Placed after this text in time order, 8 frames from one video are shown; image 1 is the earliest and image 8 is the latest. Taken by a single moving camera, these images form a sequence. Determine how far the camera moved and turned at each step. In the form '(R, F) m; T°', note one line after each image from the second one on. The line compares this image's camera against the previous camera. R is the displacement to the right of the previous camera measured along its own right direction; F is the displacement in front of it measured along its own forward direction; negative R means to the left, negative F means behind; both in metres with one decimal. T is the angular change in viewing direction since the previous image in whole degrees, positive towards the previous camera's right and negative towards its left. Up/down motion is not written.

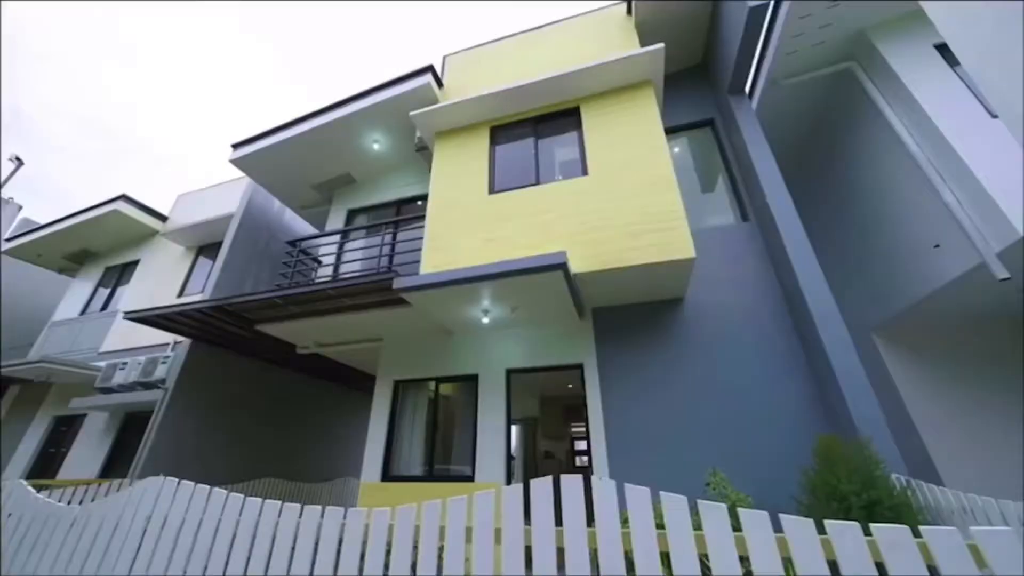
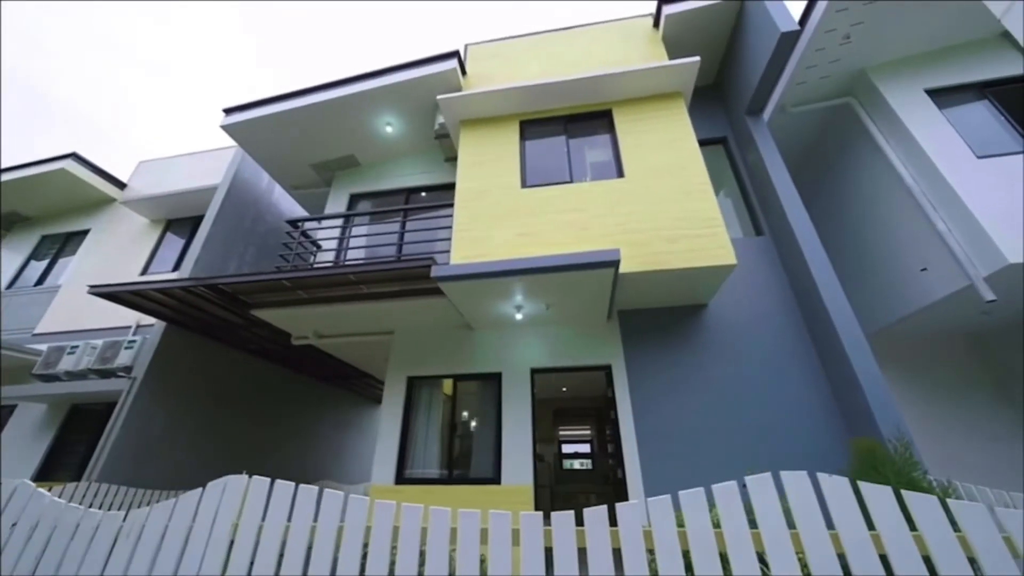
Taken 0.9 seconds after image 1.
(-1.0, +0.2) m; +7°
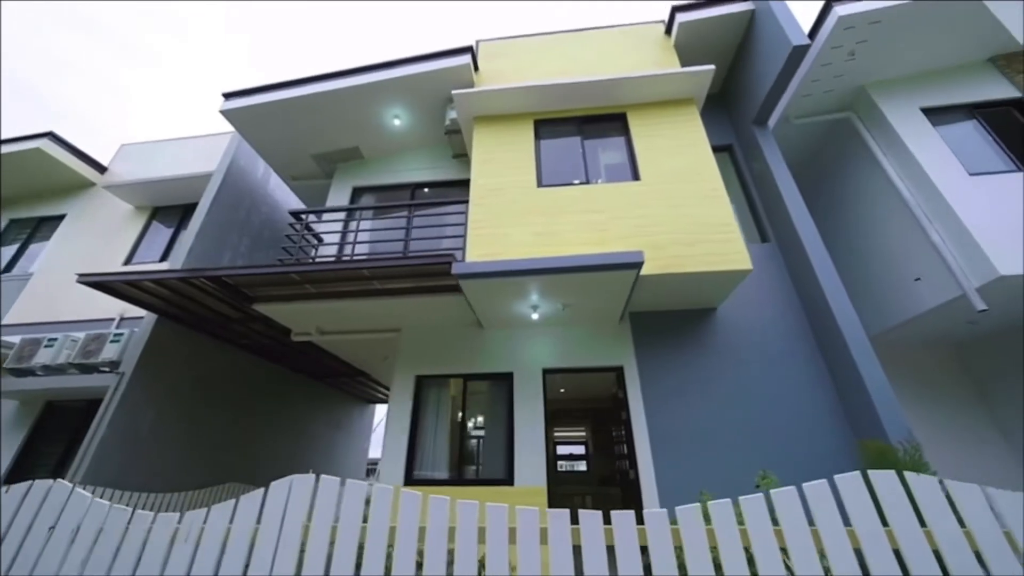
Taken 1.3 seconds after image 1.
(-0.5, +0.1) m; +3°
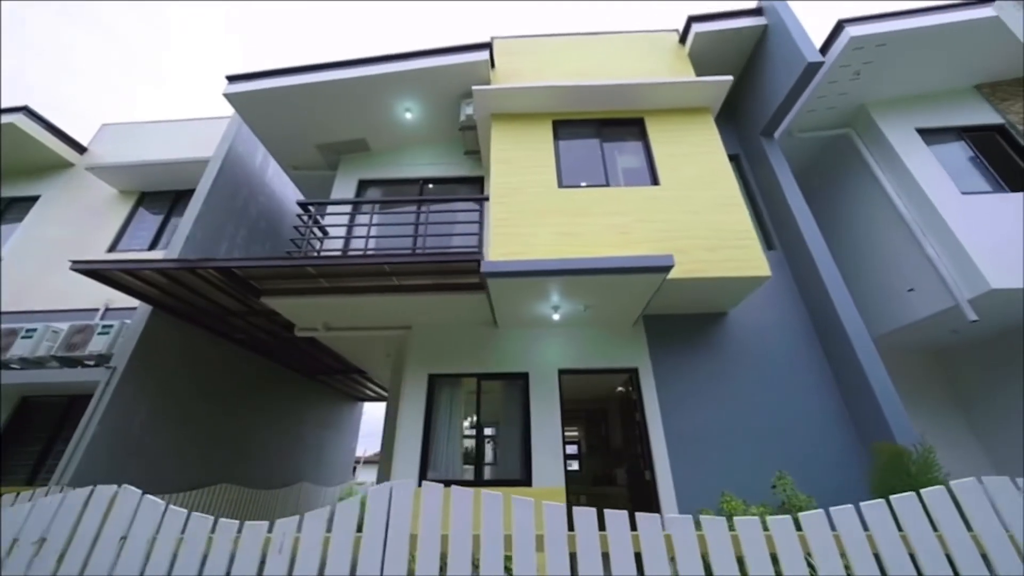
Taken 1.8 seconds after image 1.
(-0.5, +0.1) m; +4°
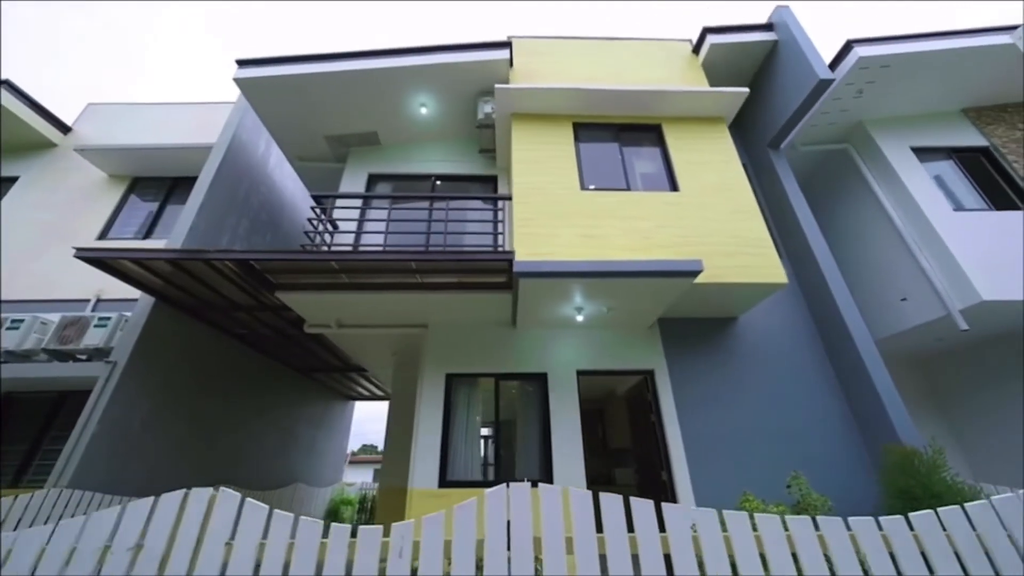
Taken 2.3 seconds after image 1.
(-0.6, 0.0) m; +3°
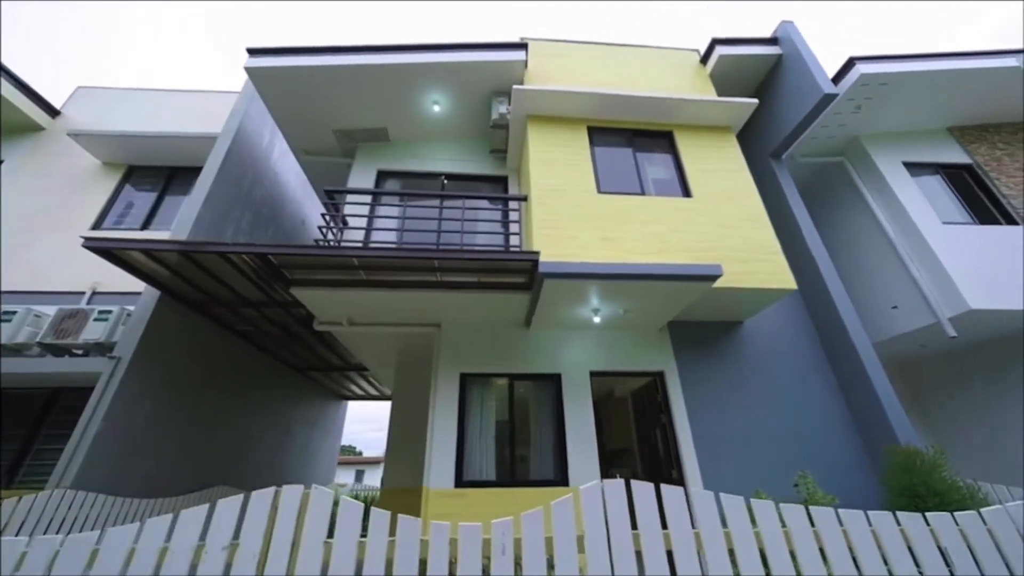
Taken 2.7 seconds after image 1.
(-0.5, 0.0) m; +3°
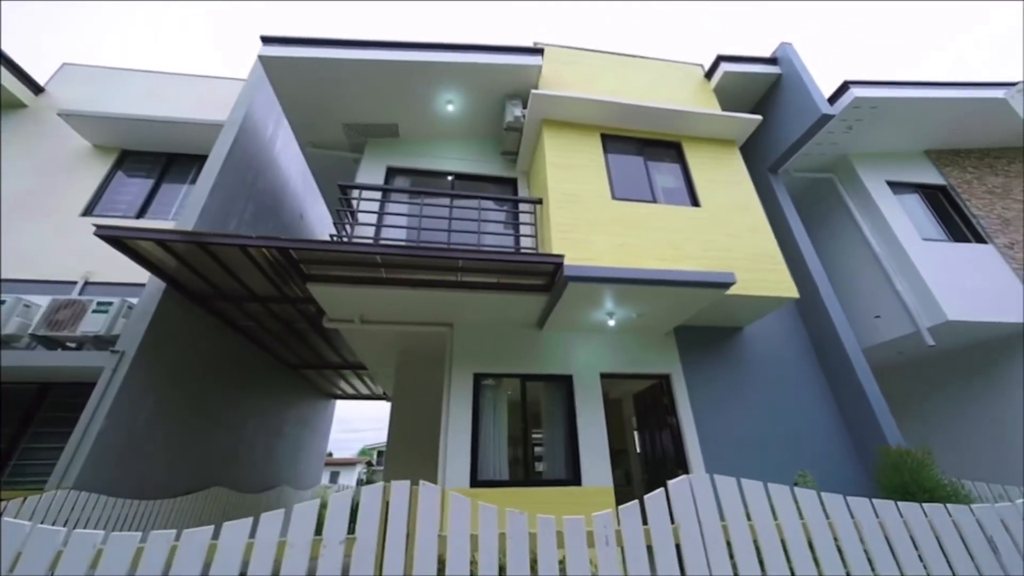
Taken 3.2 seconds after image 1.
(-0.5, 0.0) m; +4°
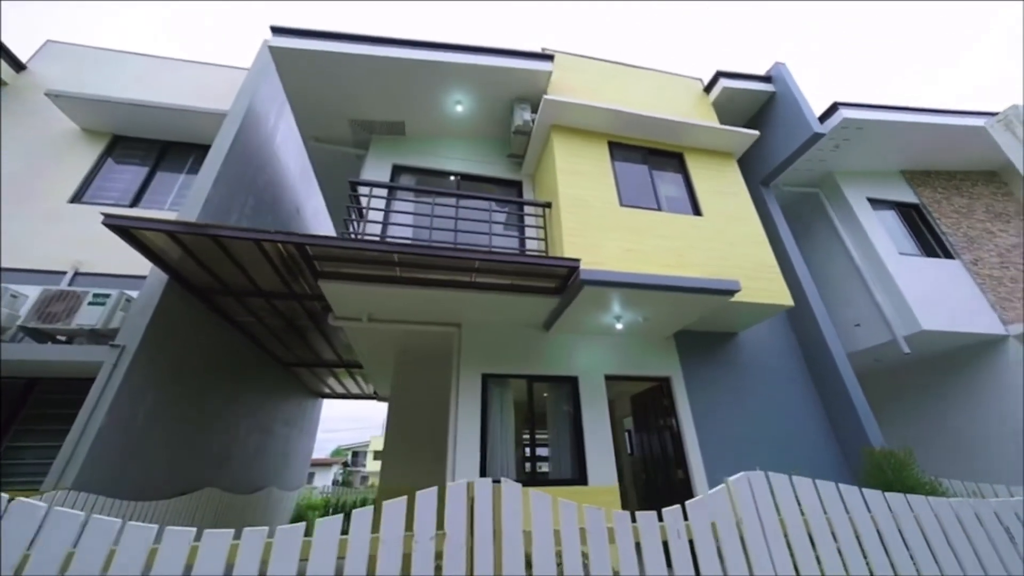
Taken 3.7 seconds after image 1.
(-0.4, 0.0) m; +3°
